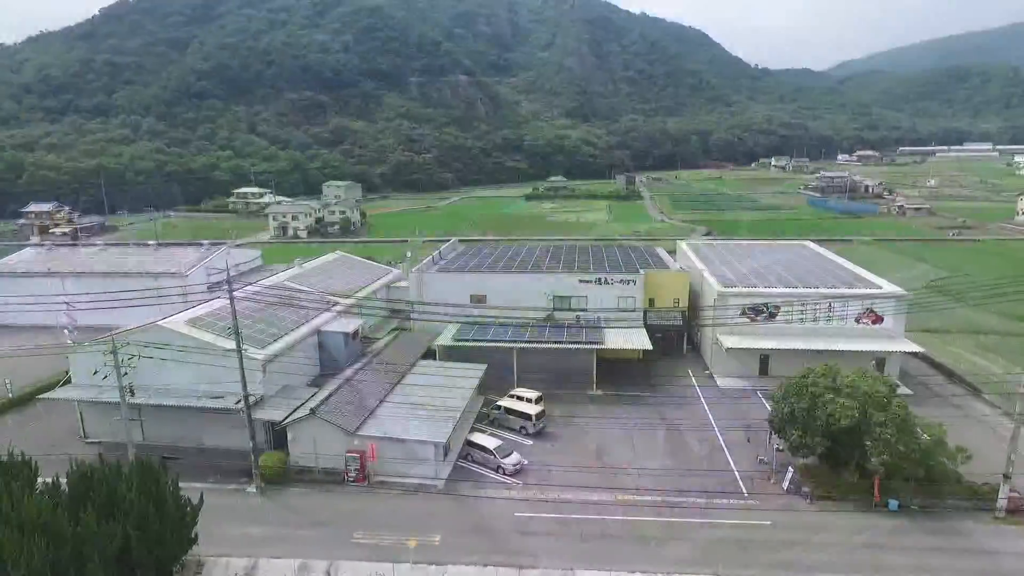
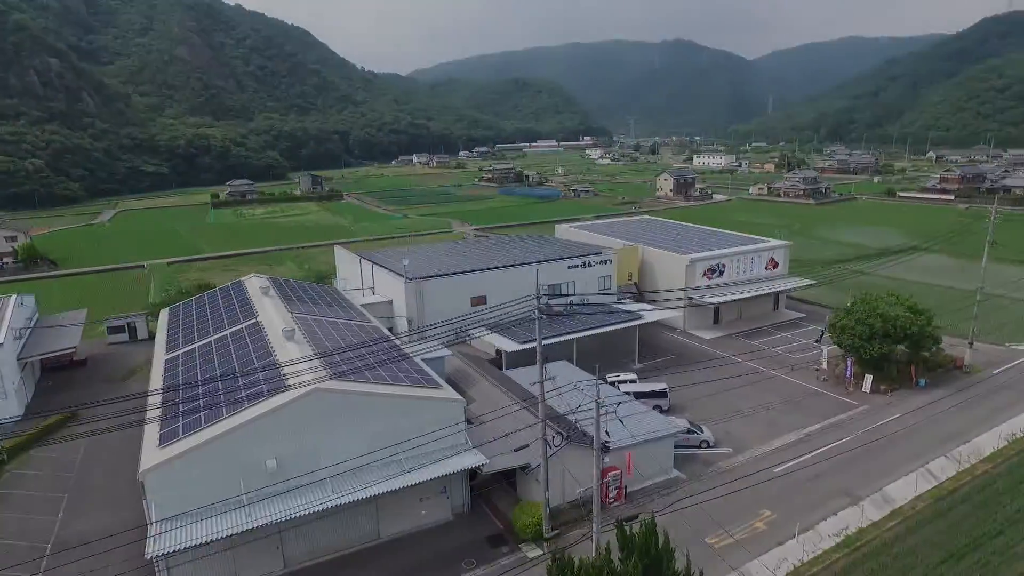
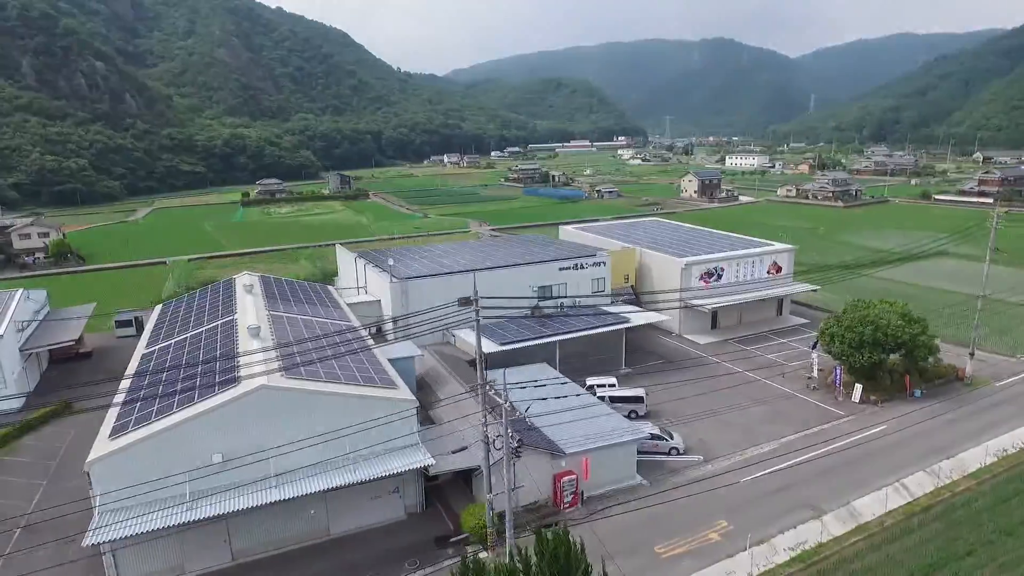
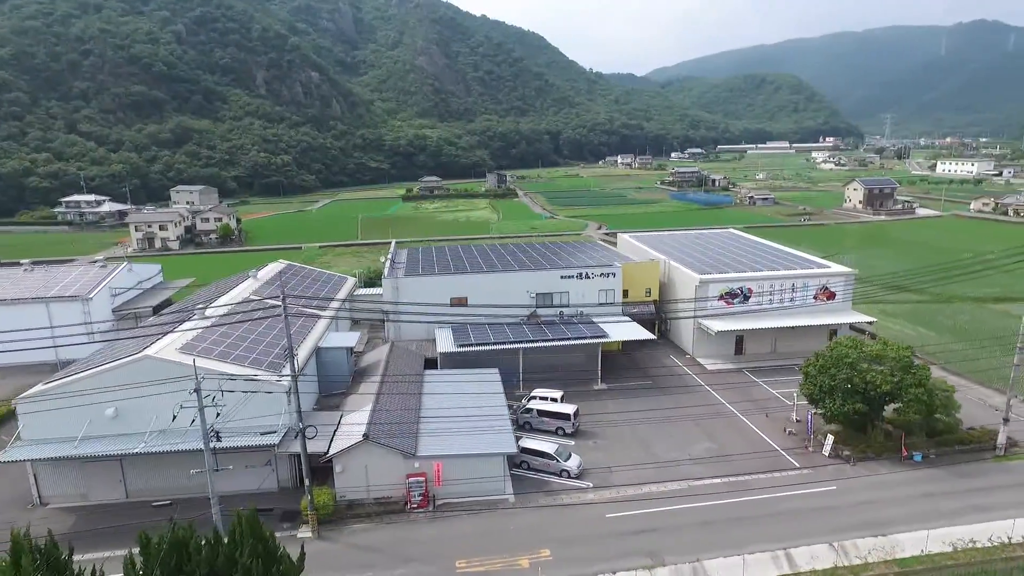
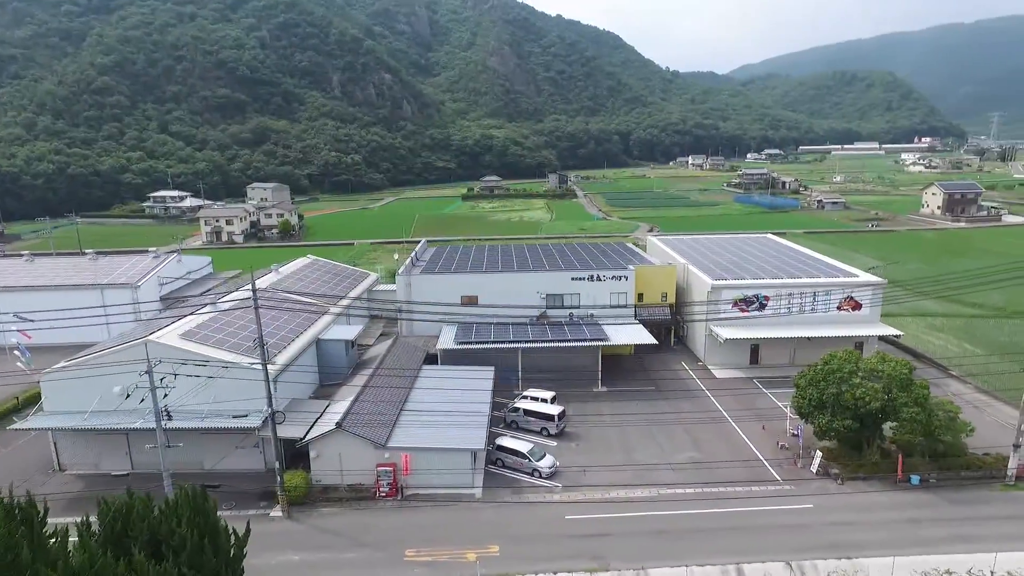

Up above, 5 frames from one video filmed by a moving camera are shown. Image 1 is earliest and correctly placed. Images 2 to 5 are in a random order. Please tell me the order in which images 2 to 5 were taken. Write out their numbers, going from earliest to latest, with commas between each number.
5, 4, 3, 2
